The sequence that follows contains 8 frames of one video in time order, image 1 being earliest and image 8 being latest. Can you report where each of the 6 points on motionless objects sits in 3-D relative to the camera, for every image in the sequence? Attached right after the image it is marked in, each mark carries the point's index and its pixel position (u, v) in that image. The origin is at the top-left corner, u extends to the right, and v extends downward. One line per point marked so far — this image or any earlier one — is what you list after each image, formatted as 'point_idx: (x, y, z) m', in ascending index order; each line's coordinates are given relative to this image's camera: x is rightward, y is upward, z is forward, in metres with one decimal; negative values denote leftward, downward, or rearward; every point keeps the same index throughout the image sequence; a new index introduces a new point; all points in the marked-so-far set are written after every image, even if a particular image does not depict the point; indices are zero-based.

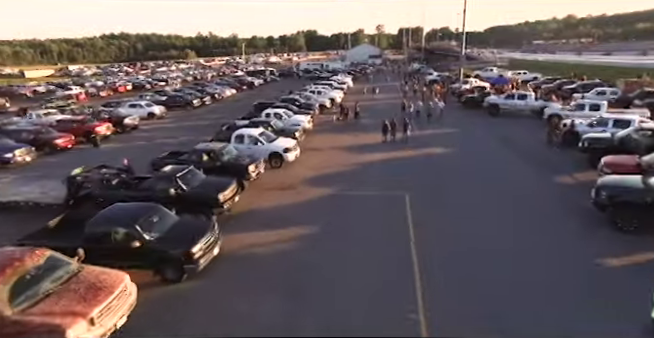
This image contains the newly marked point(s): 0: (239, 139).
0: (-4.2, +1.4, +19.3) m
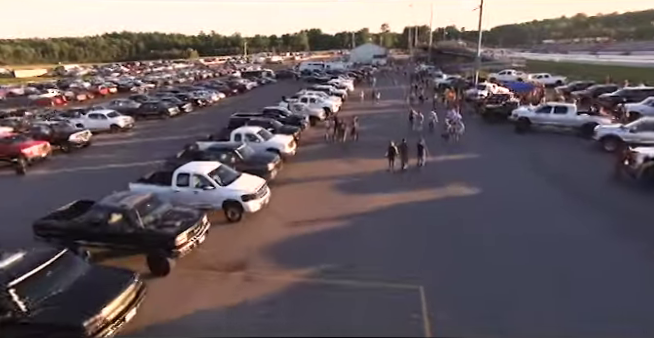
0: (-4.8, -0.4, +13.6) m
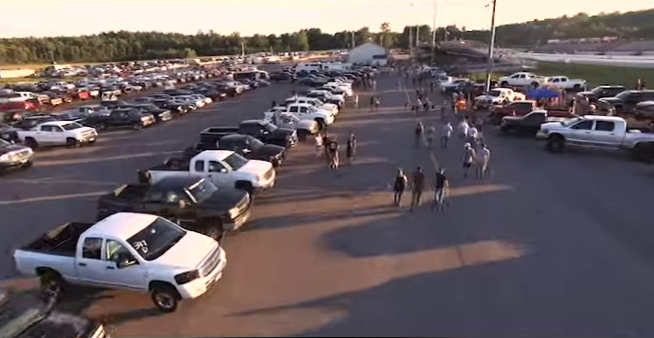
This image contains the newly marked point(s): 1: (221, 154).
0: (-5.3, -1.7, +9.1) m
1: (-4.1, +0.6, +15.9) m
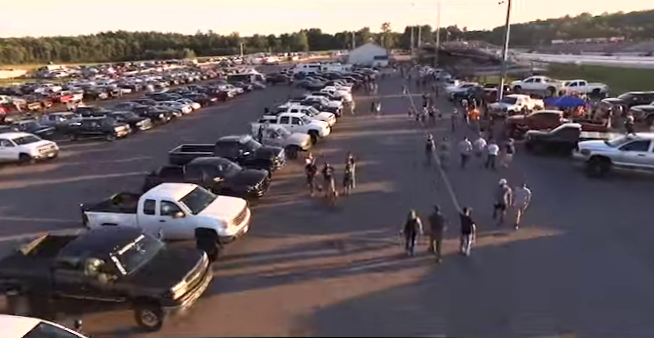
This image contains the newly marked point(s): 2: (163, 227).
0: (-5.6, -2.9, +5.4) m
1: (-4.4, -0.6, +12.1) m
2: (-4.7, -1.7, +11.8) m
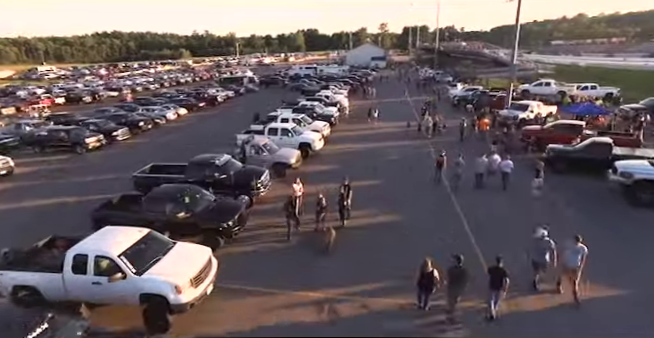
0: (-5.8, -3.9, +2.4) m
1: (-4.7, -1.6, +9.2) m
2: (-5.0, -2.7, +8.9) m
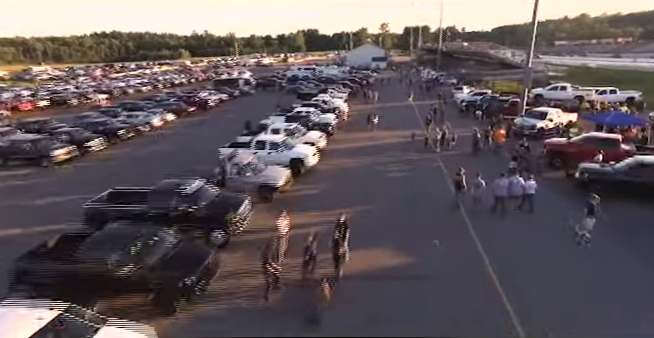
0: (-6.1, -4.9, -0.5) m
1: (-4.9, -2.5, +6.3) m
2: (-5.2, -3.6, +5.9) m
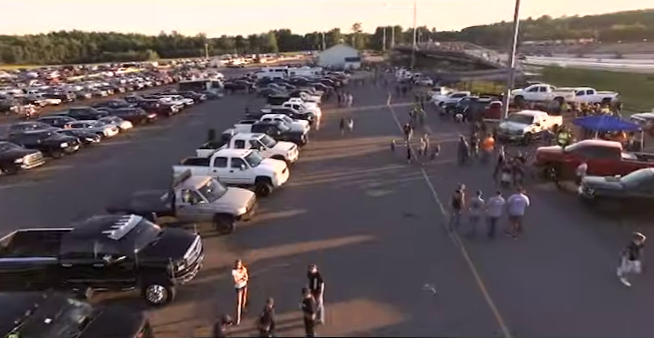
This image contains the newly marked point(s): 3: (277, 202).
0: (-5.9, -5.8, -3.4) m
1: (-5.3, -3.4, +3.4) m
2: (-5.5, -4.5, +3.1) m
3: (-2.1, -1.3, +17.2) m
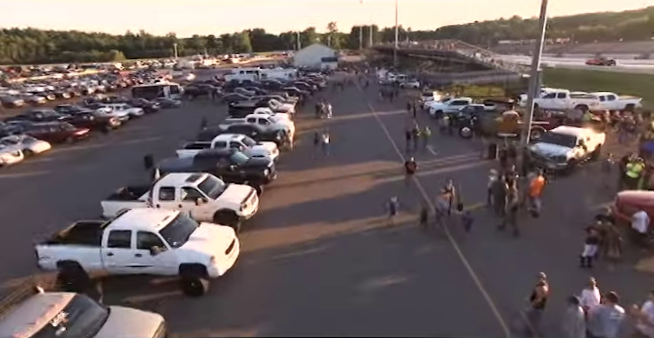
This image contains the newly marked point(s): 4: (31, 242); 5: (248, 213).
0: (-5.3, -7.8, -10.8) m
1: (-5.1, -5.5, -3.9) m
2: (-5.3, -6.6, -4.3) m
3: (-2.7, -3.3, +9.9) m
4: (-10.2, -2.5, +14.3) m
5: (-2.6, -1.4, +13.9) m
